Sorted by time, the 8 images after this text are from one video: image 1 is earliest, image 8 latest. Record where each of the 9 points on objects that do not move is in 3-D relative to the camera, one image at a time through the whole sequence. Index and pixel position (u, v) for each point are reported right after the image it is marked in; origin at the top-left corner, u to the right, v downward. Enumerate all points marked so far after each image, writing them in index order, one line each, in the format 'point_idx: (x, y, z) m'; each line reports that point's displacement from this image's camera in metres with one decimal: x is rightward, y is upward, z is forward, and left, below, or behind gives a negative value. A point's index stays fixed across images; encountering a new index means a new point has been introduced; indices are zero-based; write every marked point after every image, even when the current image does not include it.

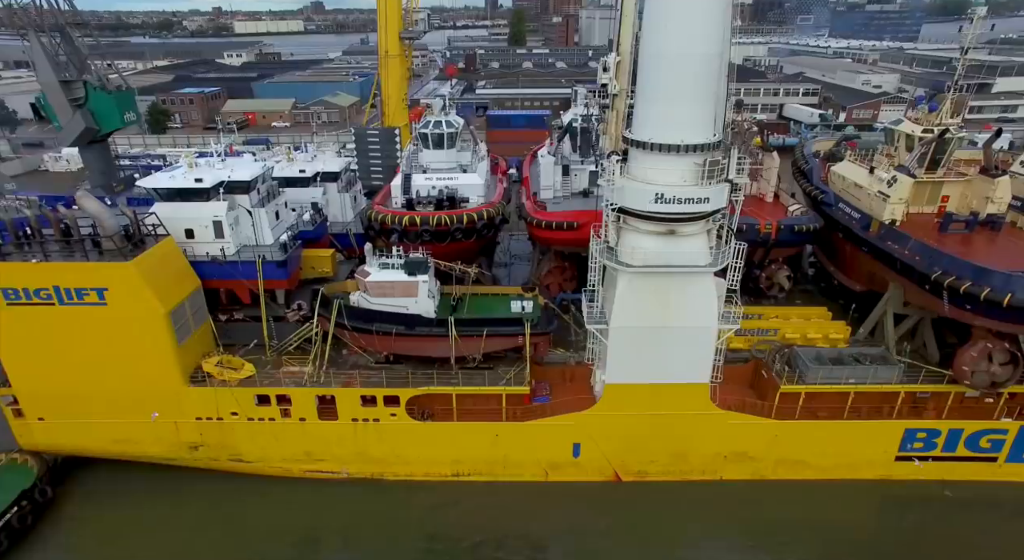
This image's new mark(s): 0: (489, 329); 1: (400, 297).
0: (-0.5, -0.9, +10.3) m
1: (-2.0, -0.3, +10.3) m
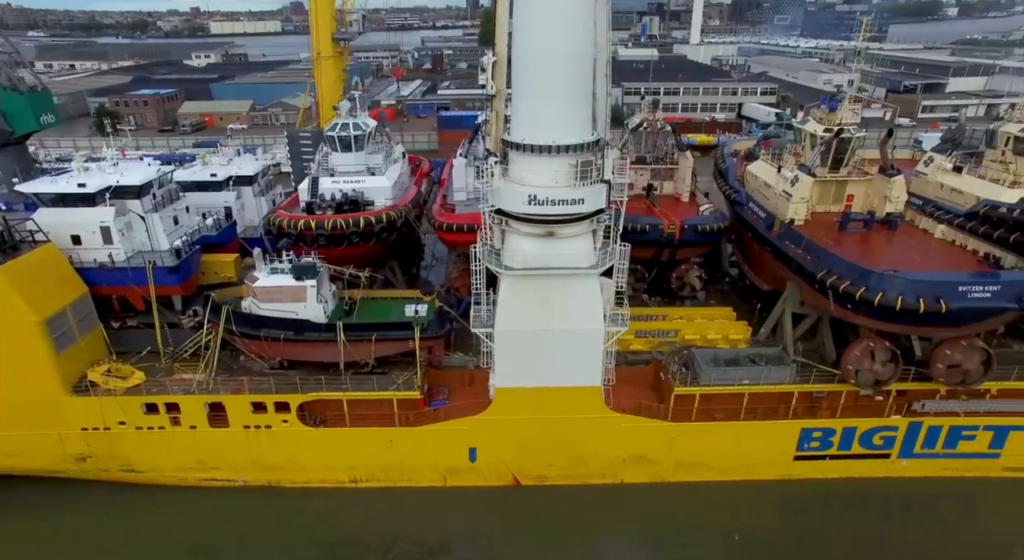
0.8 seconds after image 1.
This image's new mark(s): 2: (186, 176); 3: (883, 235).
0: (-2.3, -0.9, +10.2) m
1: (-3.9, -0.4, +10.1) m
2: (-7.5, +2.4, +13.4) m
3: (+7.3, +0.9, +11.2) m
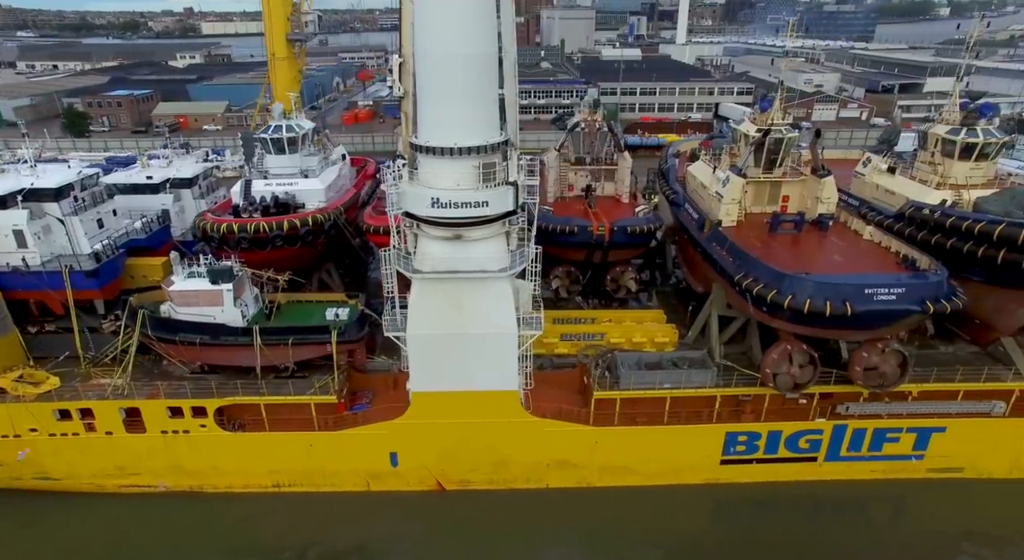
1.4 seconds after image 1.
0: (-3.8, -1.0, +10.1) m
1: (-5.3, -0.4, +10.0) m
2: (-8.9, +2.3, +13.3) m
3: (+5.8, +0.9, +11.2) m
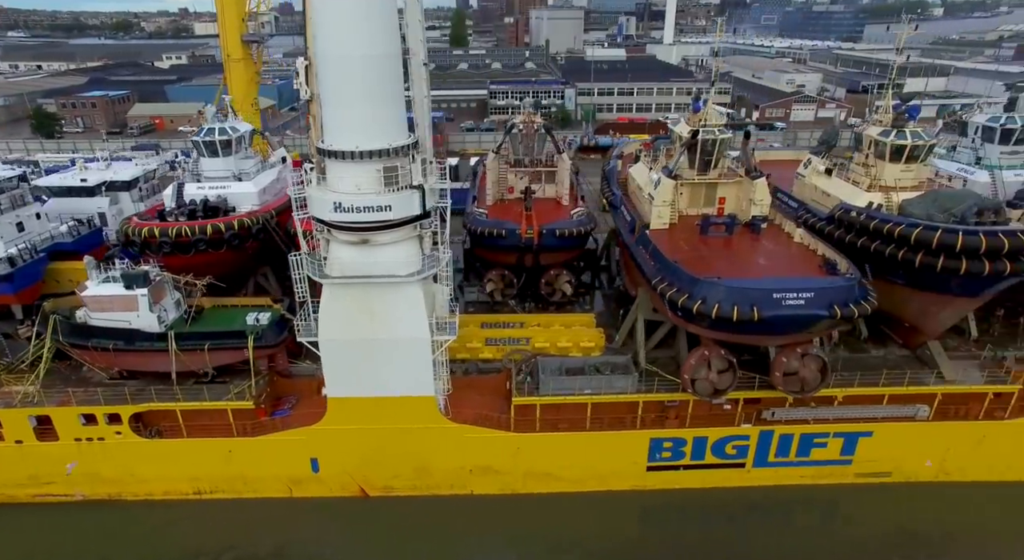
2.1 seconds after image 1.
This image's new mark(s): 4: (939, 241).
0: (-5.1, -1.1, +10.0) m
1: (-6.7, -0.5, +9.9) m
2: (-10.3, +2.2, +13.1) m
3: (+4.4, +0.8, +11.1) m
4: (+6.8, +0.6, +9.4) m
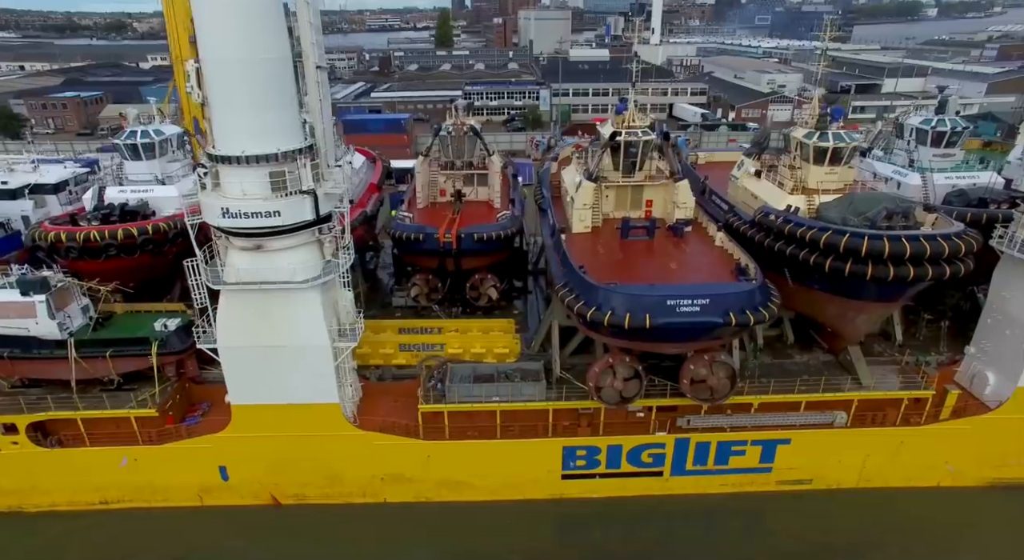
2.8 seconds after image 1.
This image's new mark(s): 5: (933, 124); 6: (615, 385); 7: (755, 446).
0: (-6.7, -1.2, +9.8) m
1: (-8.2, -0.6, +9.7) m
2: (-11.9, +2.1, +12.9) m
3: (+2.9, +0.7, +10.9) m
4: (+5.2, +0.5, +9.3) m
5: (+9.2, +3.4, +12.7) m
6: (+1.6, -1.6, +9.1) m
7: (+4.2, -2.9, +10.0) m
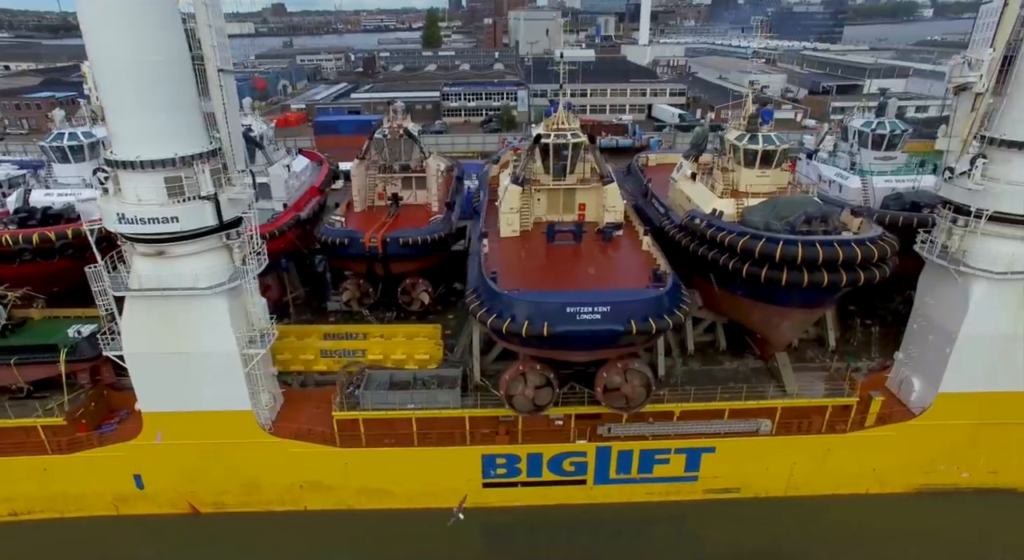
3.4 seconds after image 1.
0: (-8.1, -1.3, +9.6) m
1: (-9.6, -0.7, +9.5) m
2: (-13.3, +2.0, +12.7) m
3: (+1.5, +0.6, +10.8) m
4: (+3.9, +0.5, +9.1) m
5: (+7.8, +3.3, +12.6) m
6: (+0.2, -1.7, +8.9) m
7: (+2.8, -2.9, +9.9) m
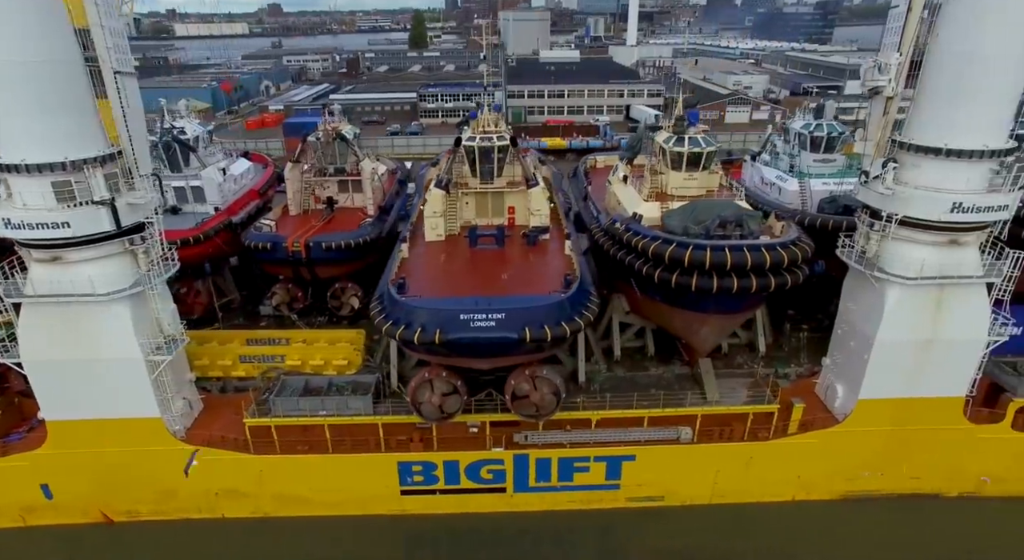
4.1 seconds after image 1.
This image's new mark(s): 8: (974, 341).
0: (-9.5, -1.4, +9.4) m
1: (-11.0, -0.8, +9.3) m
2: (-14.7, +1.9, +12.6) m
3: (+0.1, +0.6, +10.6) m
4: (+2.5, +0.4, +9.0) m
5: (+6.4, +3.2, +12.5) m
6: (-1.2, -1.8, +8.8) m
7: (+1.4, -3.0, +9.7) m
8: (+7.0, -0.9, +8.8) m
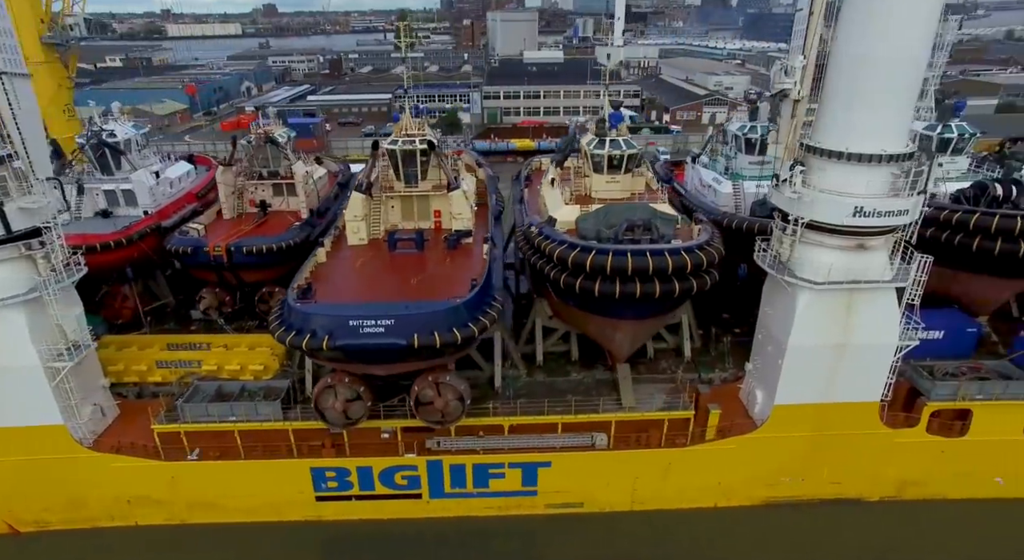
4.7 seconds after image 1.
0: (-10.9, -1.4, +9.3) m
1: (-12.4, -0.9, +9.2) m
2: (-16.1, +1.8, +12.4) m
3: (-1.3, +0.5, +10.5) m
4: (+1.1, +0.3, +8.9) m
5: (+5.0, +3.2, +12.4) m
6: (-2.6, -1.9, +8.6) m
7: (0.0, -3.1, +9.6) m
8: (+5.6, -1.0, +8.8) m
